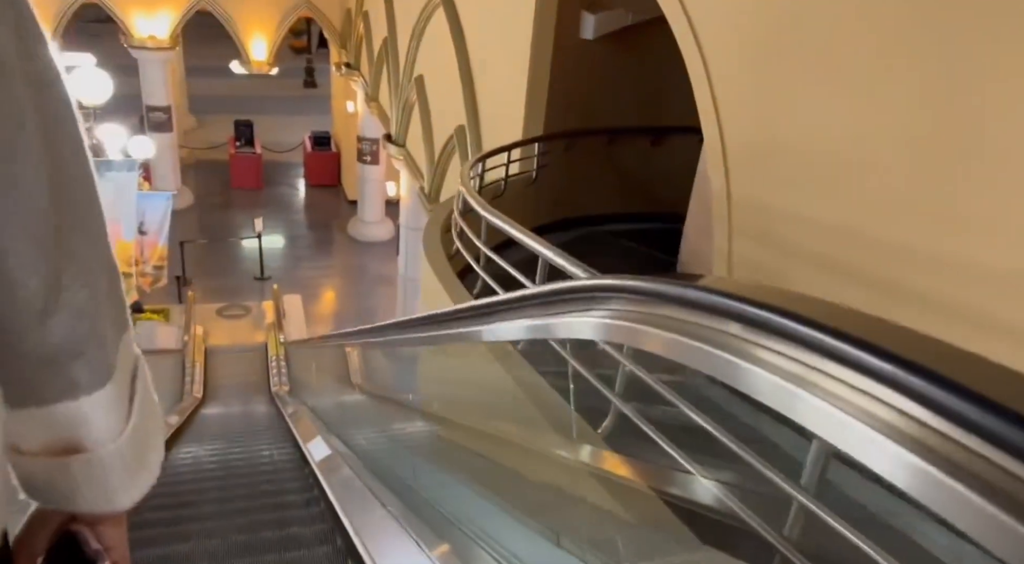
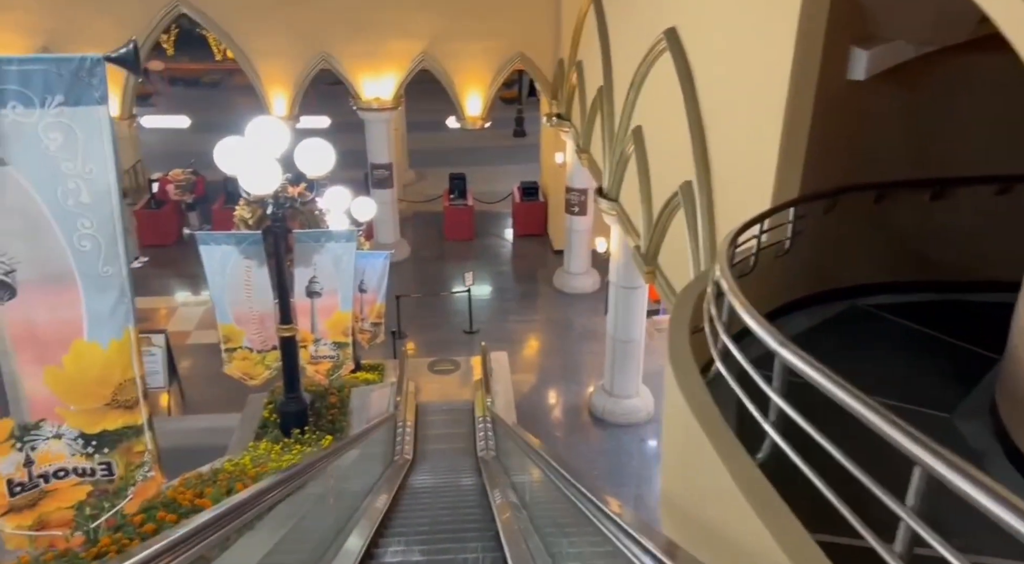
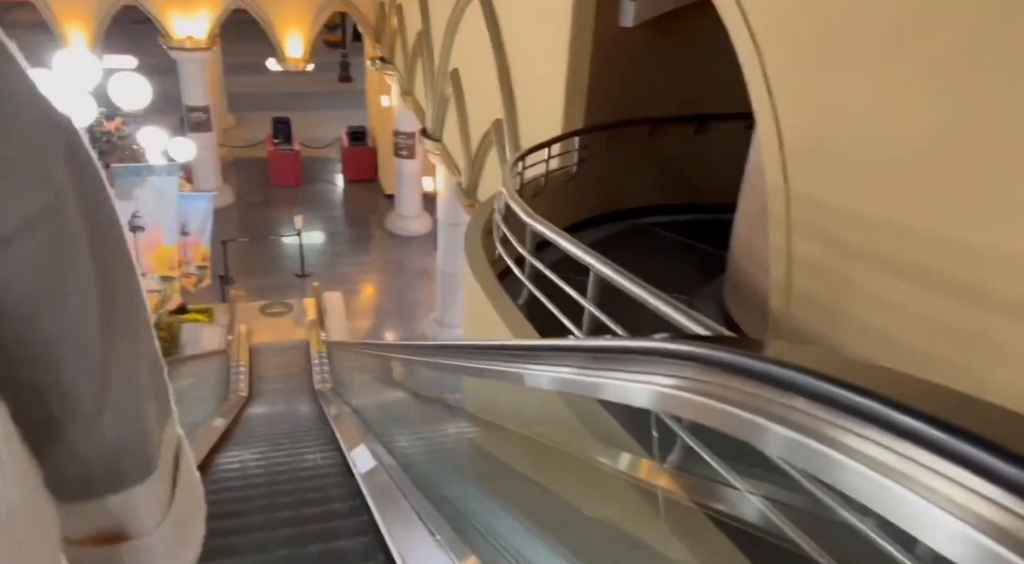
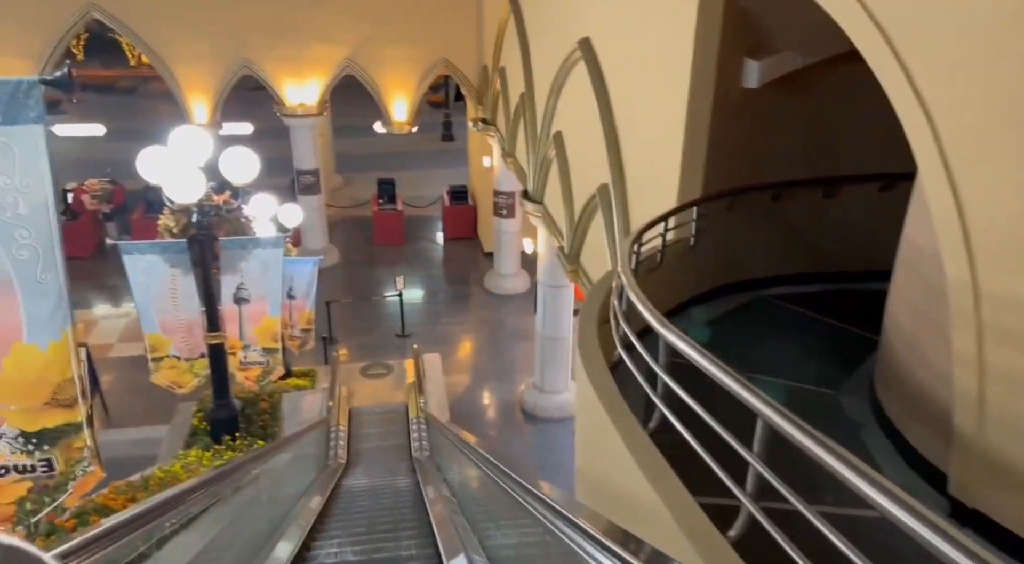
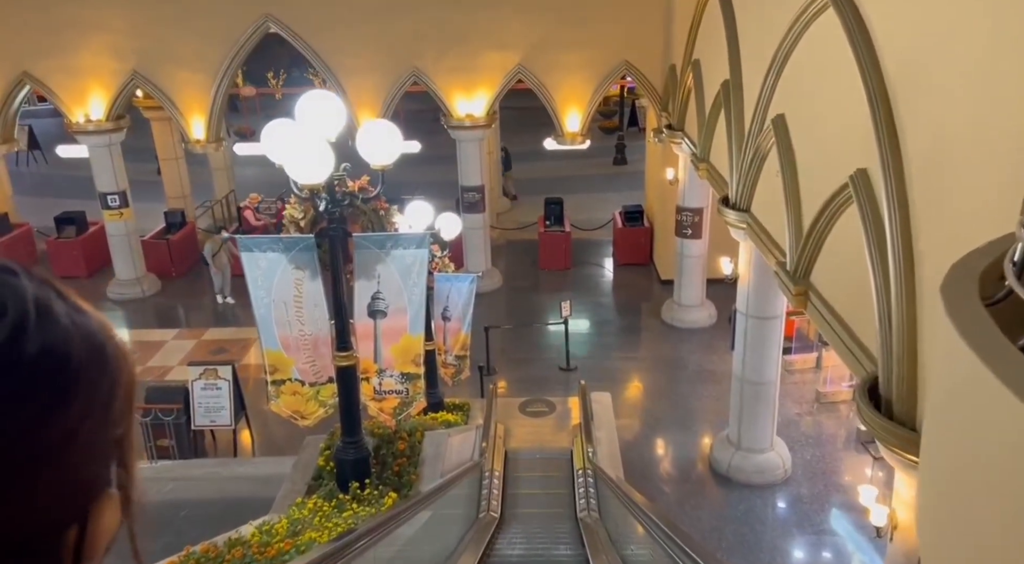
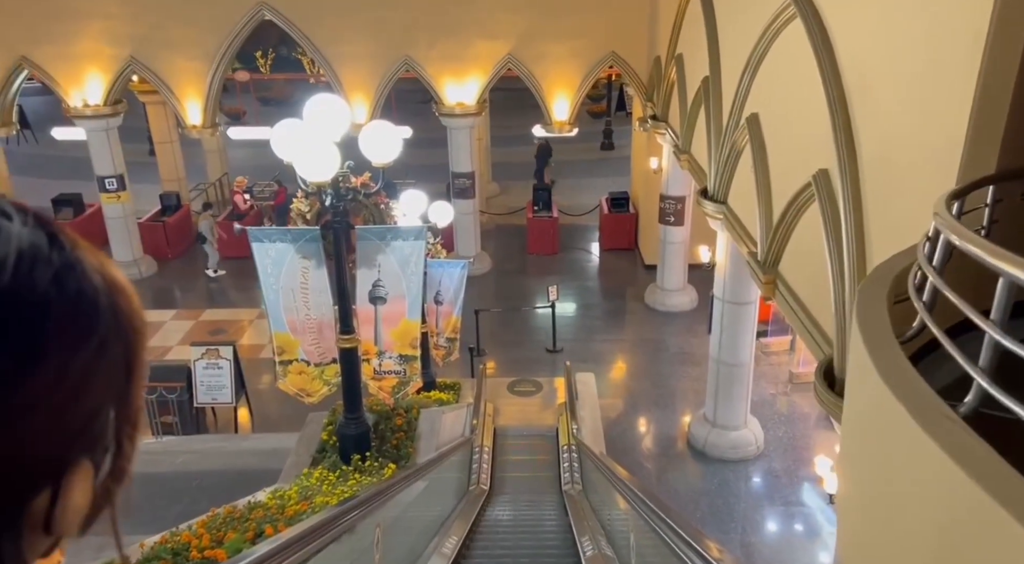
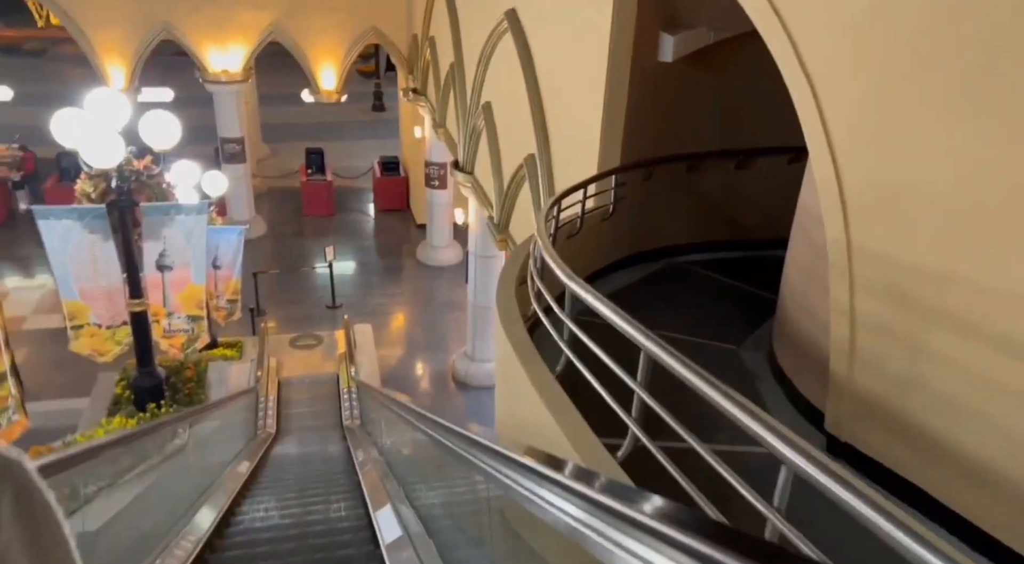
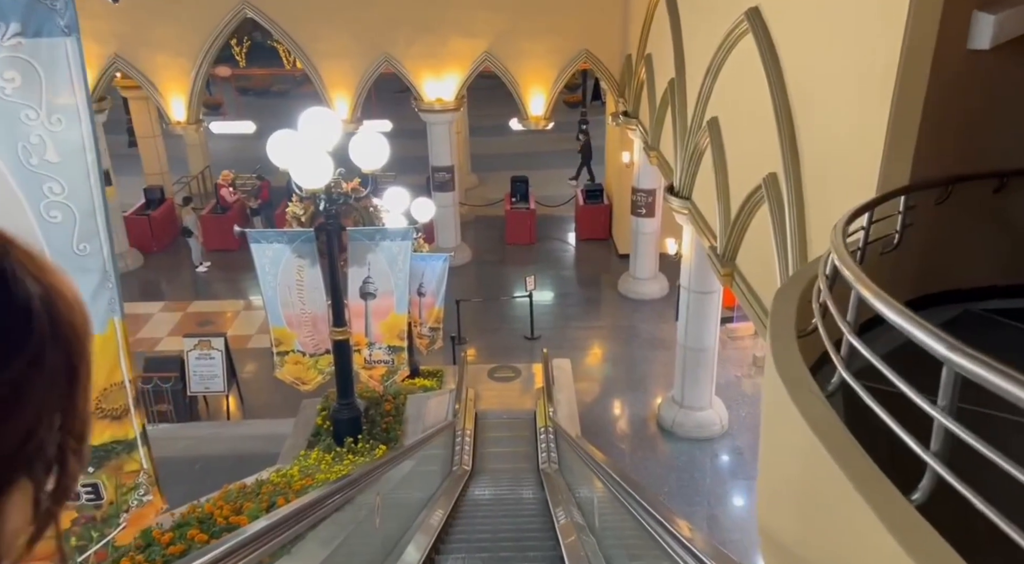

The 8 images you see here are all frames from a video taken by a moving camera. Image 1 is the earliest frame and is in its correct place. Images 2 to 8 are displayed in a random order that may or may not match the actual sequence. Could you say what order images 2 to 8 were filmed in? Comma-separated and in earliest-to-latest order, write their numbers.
3, 7, 4, 2, 8, 6, 5
